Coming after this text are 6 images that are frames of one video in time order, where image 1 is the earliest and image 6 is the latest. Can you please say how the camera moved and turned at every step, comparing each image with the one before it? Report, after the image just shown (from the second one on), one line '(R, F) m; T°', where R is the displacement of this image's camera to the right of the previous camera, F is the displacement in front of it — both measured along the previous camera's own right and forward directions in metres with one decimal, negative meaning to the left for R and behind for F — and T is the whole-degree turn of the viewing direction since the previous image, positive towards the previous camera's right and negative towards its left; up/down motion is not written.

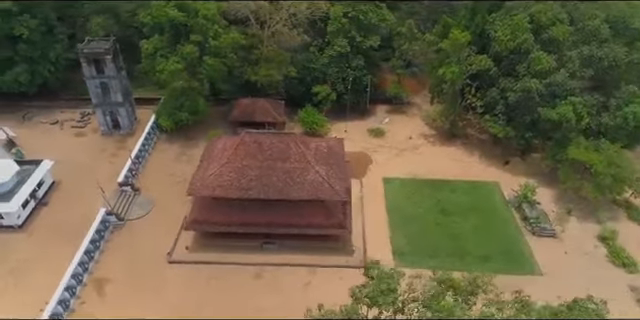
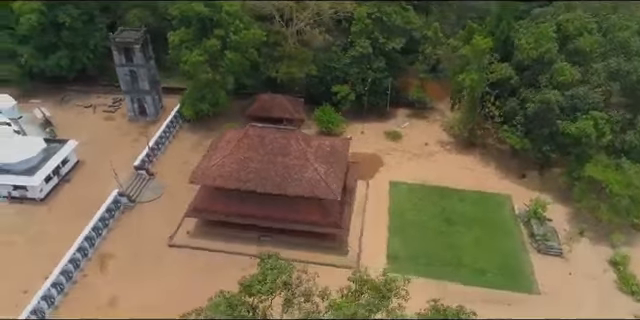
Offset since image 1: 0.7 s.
(+2.0, 0.0) m; -6°
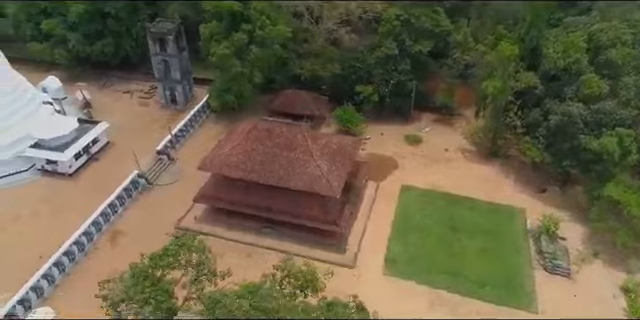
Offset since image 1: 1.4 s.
(+1.9, -0.1) m; -6°
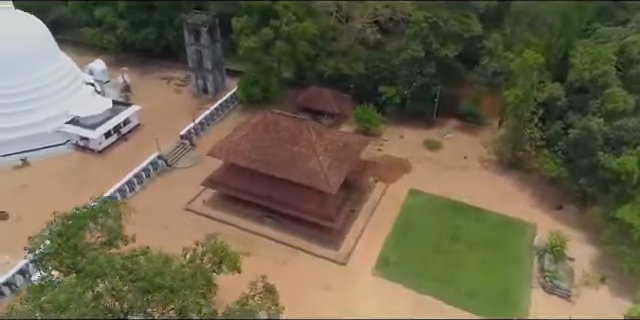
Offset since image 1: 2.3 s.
(+2.3, -0.2) m; -7°
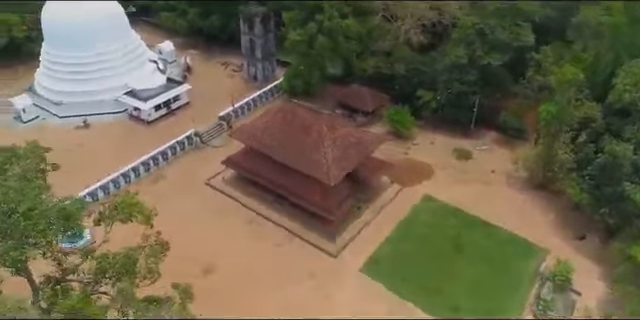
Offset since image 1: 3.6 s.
(+3.4, -0.2) m; -11°
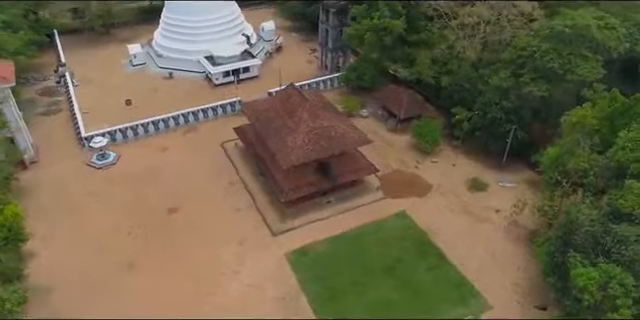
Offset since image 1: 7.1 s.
(+9.0, +1.1) m; -21°
